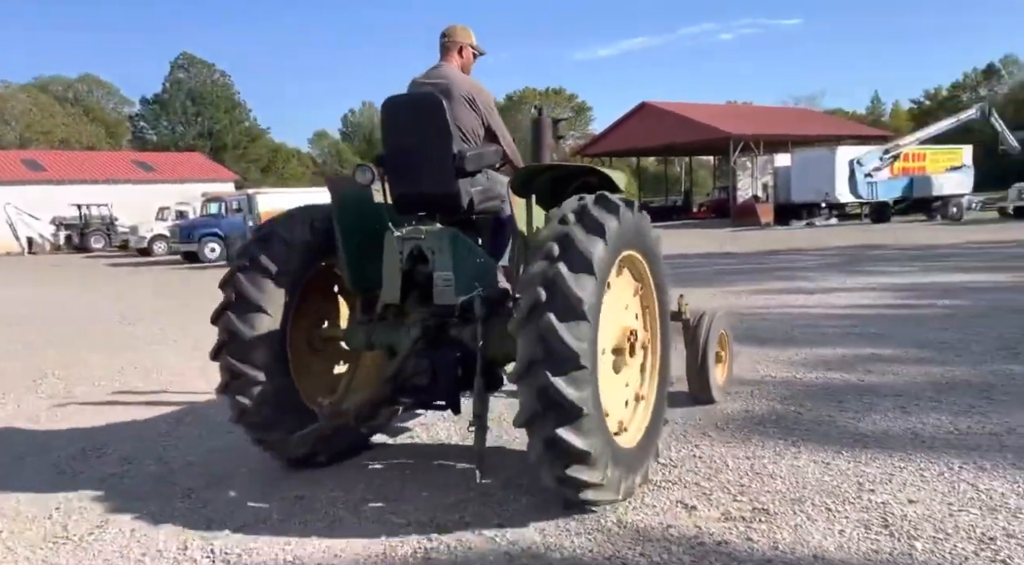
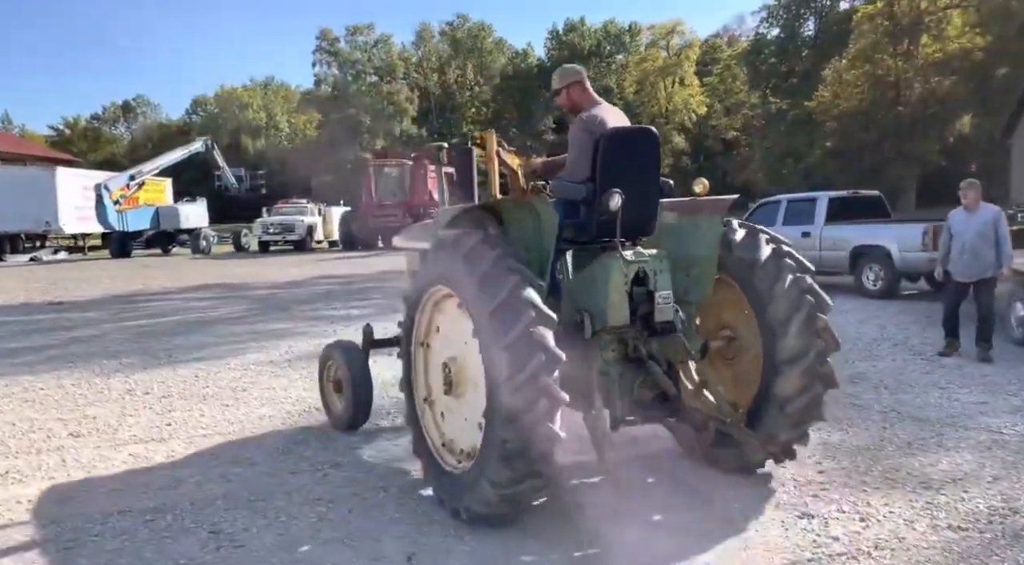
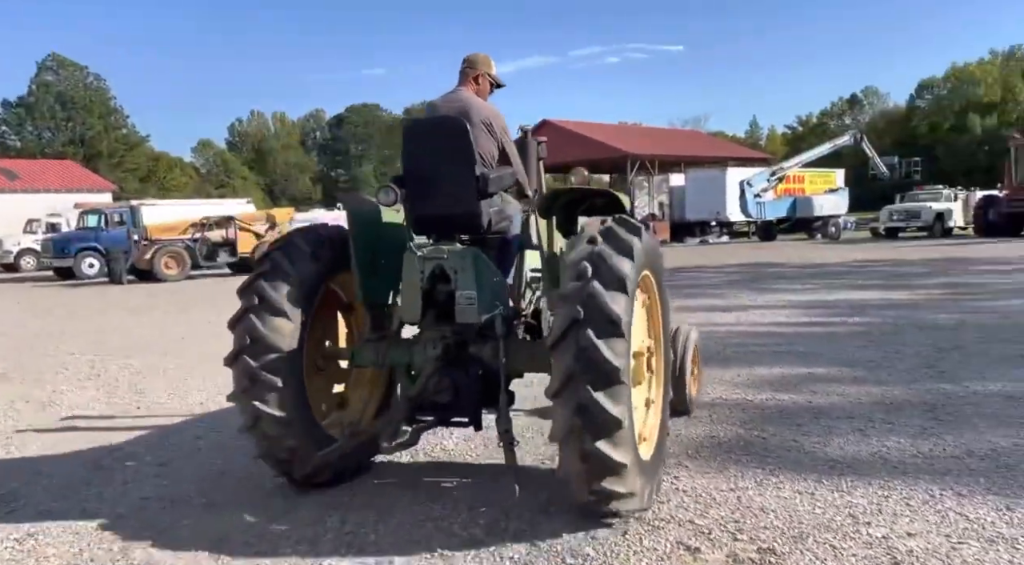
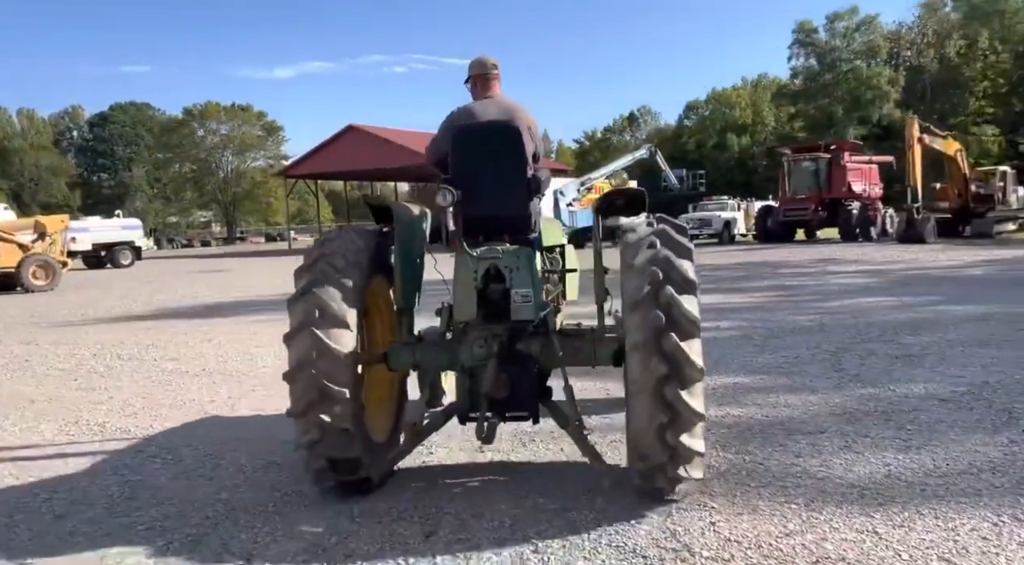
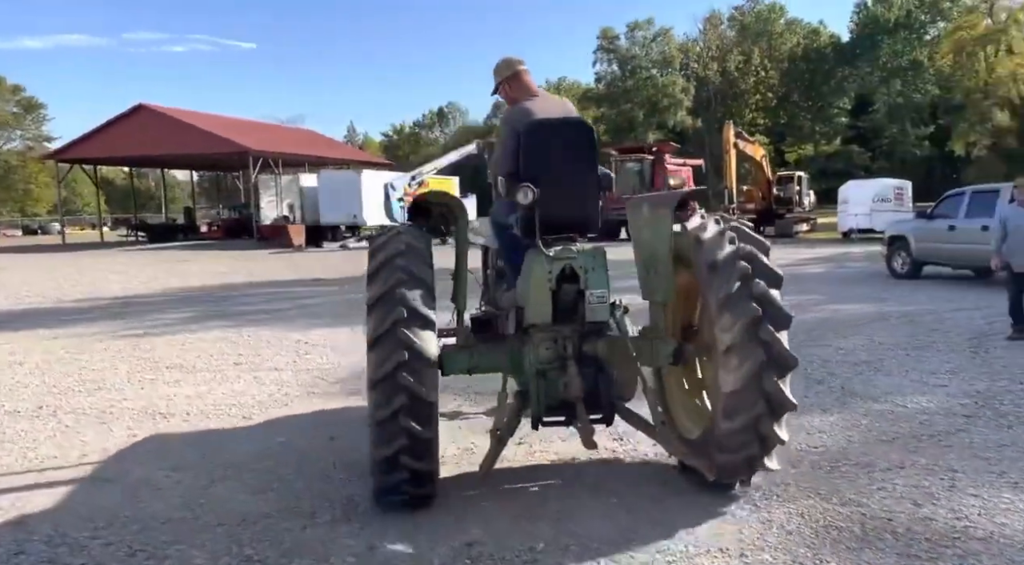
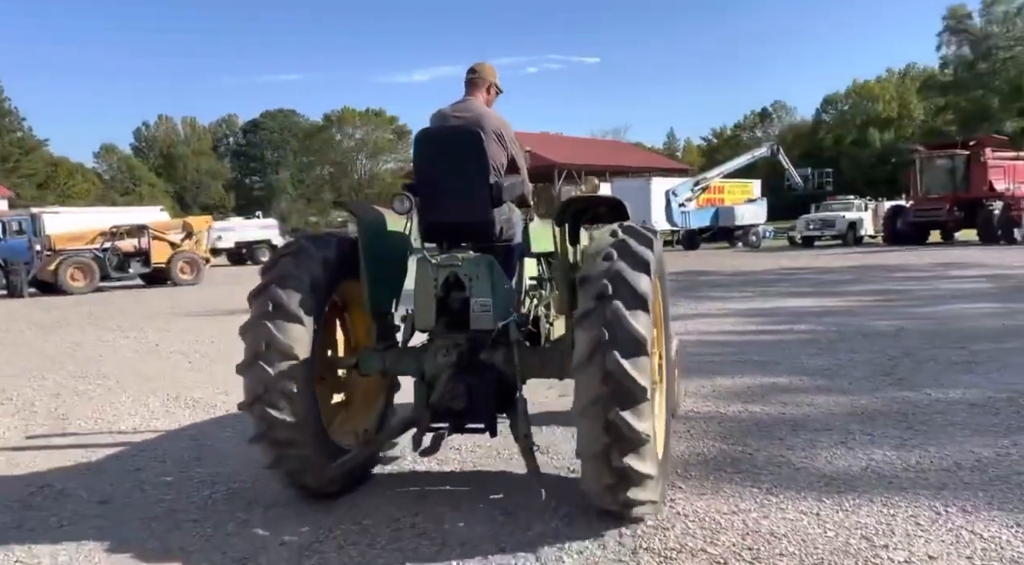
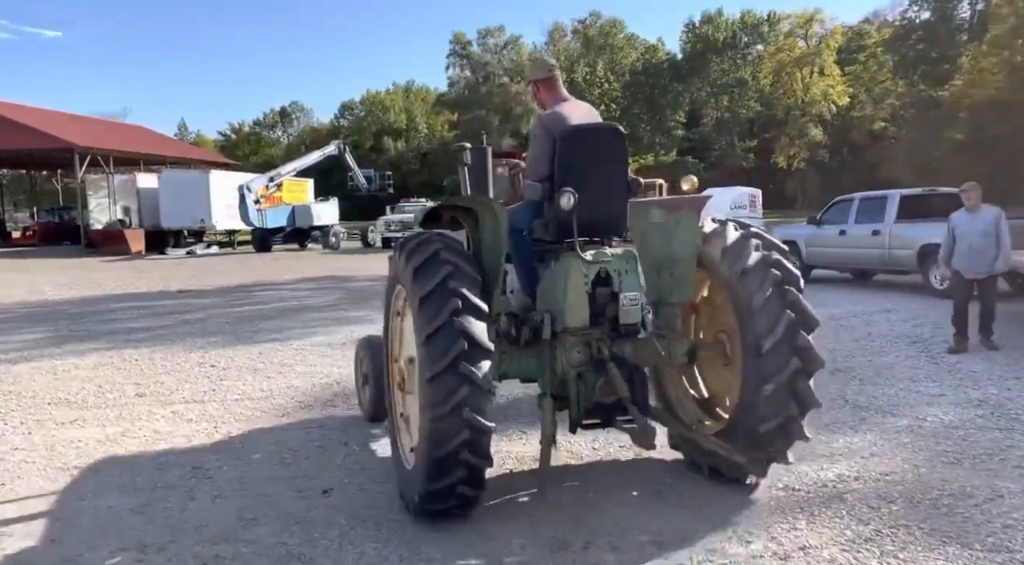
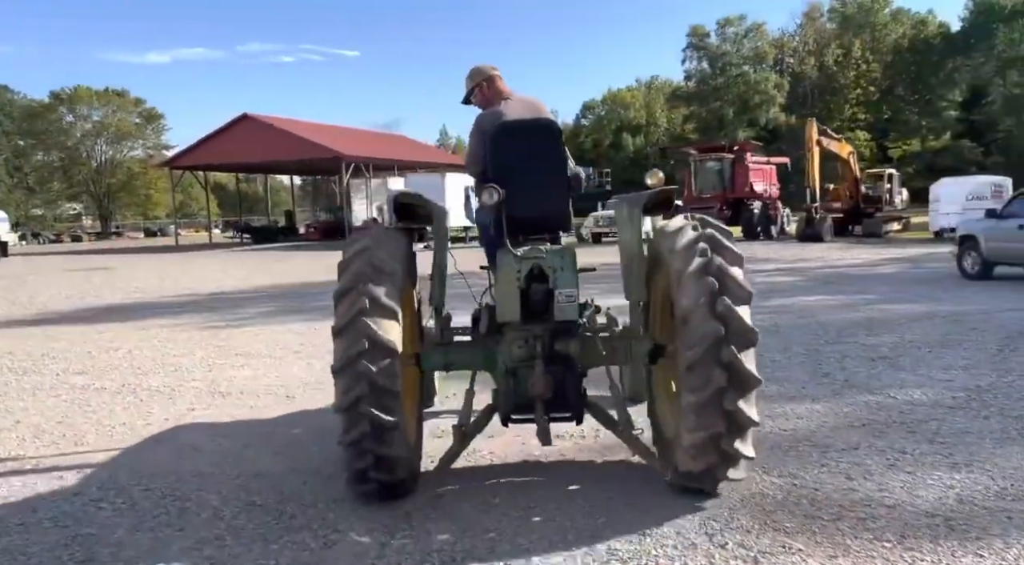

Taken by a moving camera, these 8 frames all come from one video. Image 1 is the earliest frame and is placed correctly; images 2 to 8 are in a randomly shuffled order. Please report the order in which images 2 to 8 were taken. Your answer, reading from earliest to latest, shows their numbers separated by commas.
3, 6, 4, 8, 5, 7, 2
